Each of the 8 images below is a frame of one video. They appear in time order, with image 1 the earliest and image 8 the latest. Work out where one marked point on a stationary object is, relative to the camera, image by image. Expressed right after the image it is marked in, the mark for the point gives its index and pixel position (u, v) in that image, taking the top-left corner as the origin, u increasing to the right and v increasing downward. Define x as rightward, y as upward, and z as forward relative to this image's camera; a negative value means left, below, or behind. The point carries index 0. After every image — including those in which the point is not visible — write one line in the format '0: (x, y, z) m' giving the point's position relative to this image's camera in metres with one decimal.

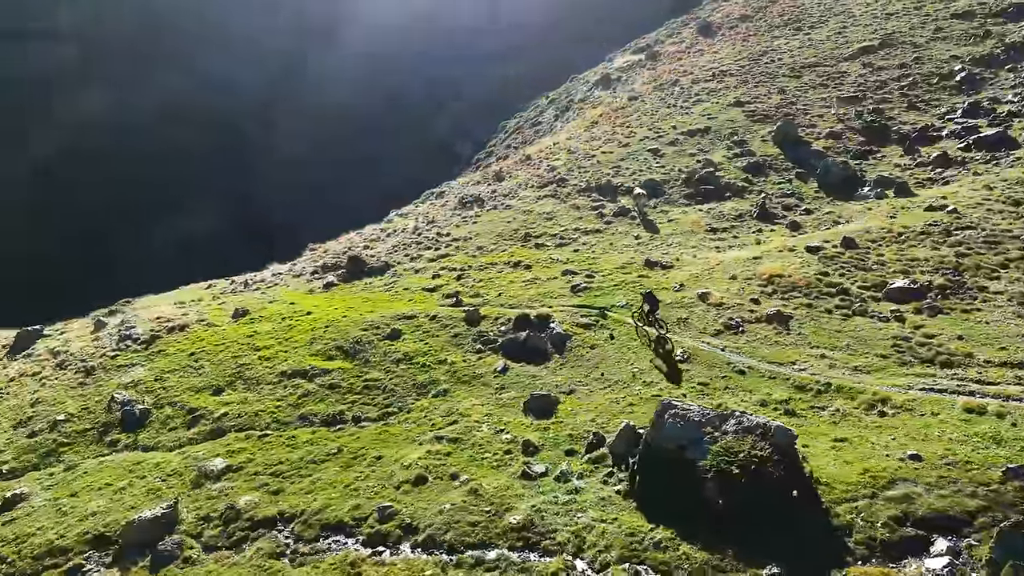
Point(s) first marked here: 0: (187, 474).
0: (-8.6, -4.9, +19.3) m
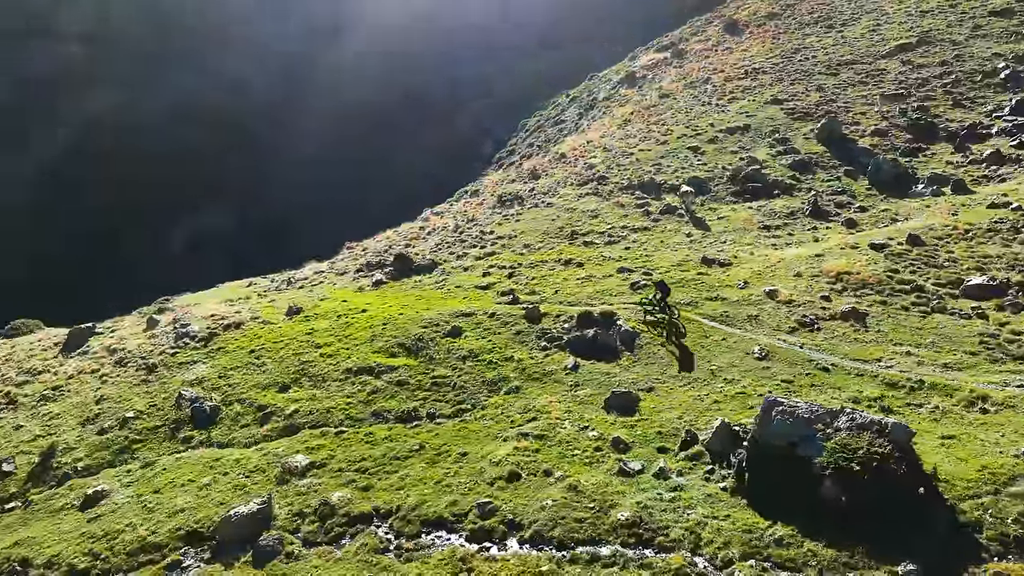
0: (-6.4, -4.9, +19.3) m
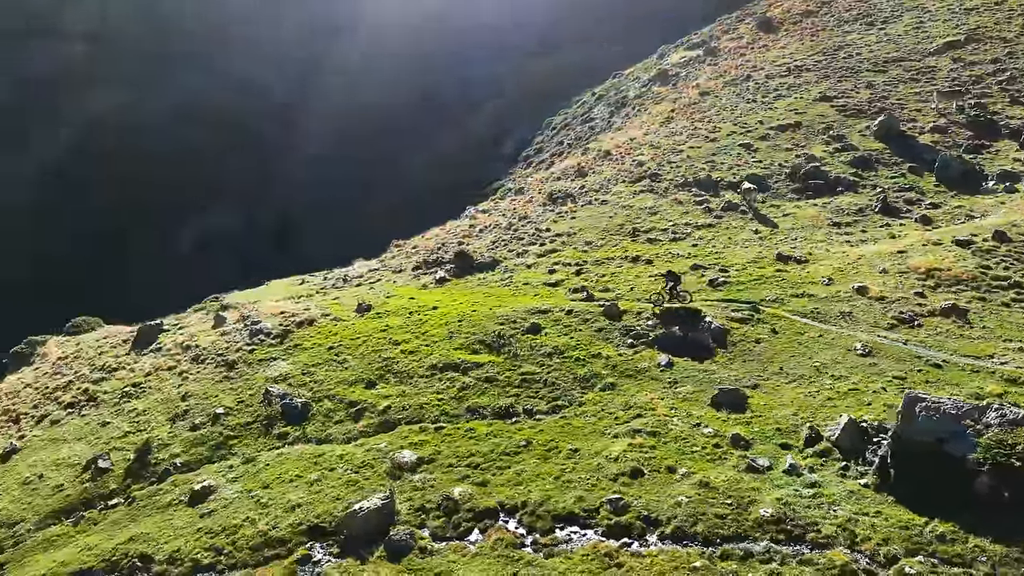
0: (-3.5, -4.7, +19.3) m
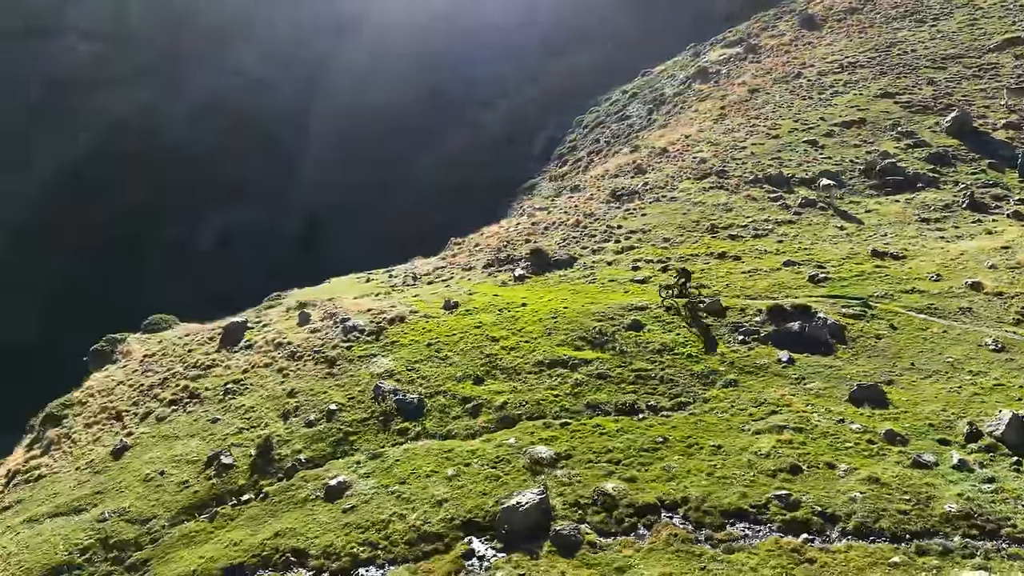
0: (+0.1, -4.6, +19.2) m
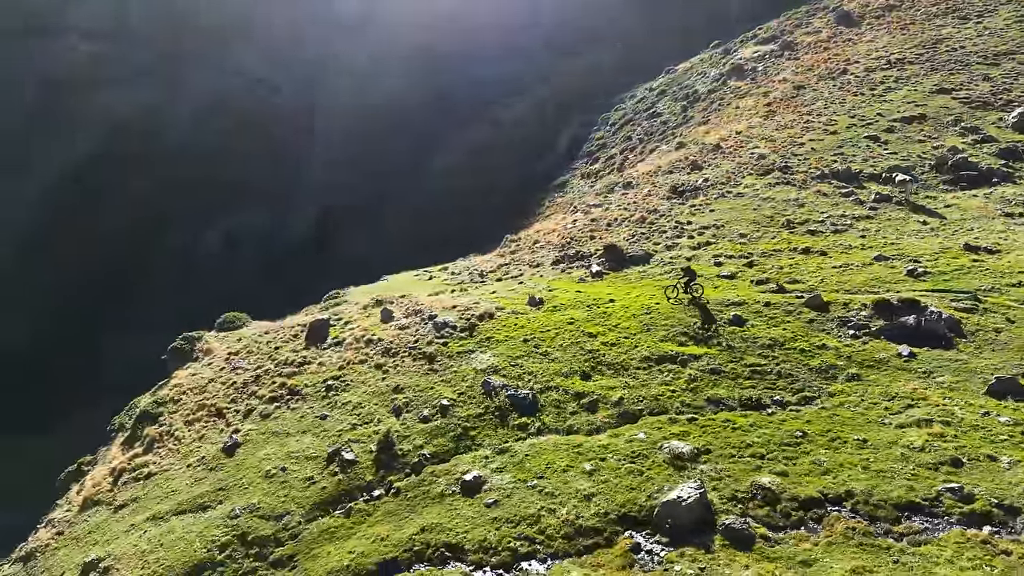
0: (+3.8, -4.5, +19.2) m
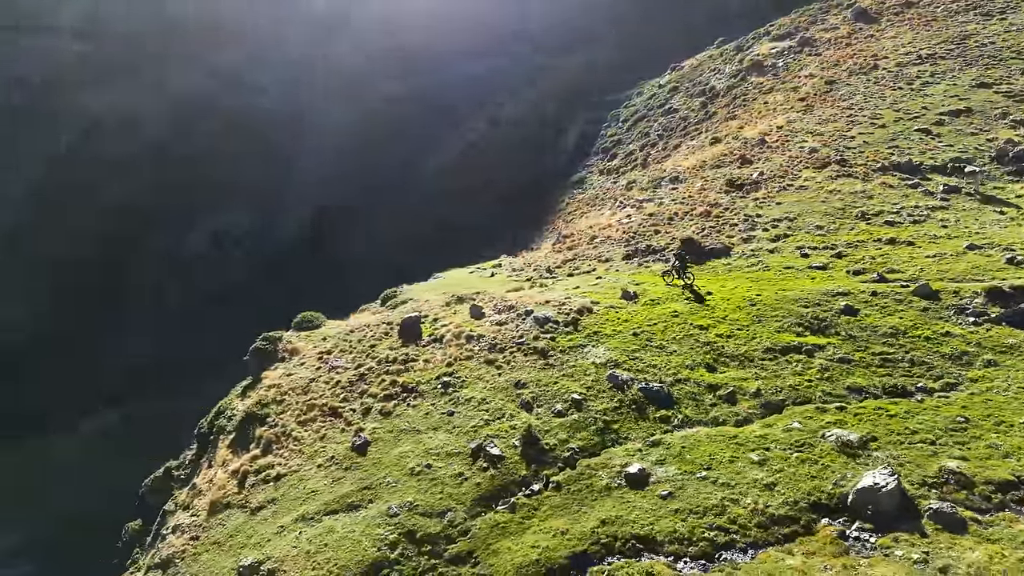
0: (+8.2, -4.2, +19.3) m
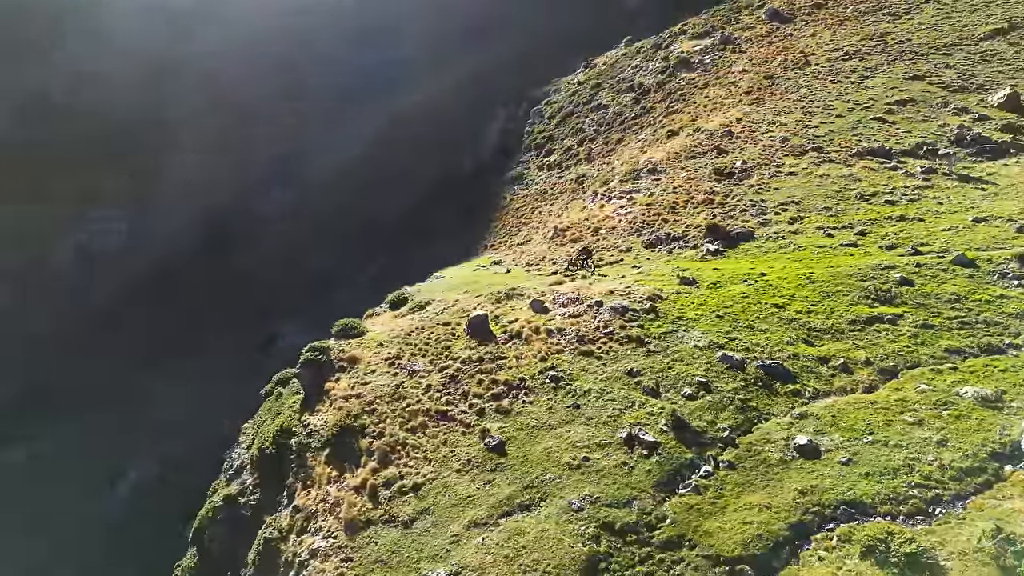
0: (+13.0, -3.3, +21.0) m
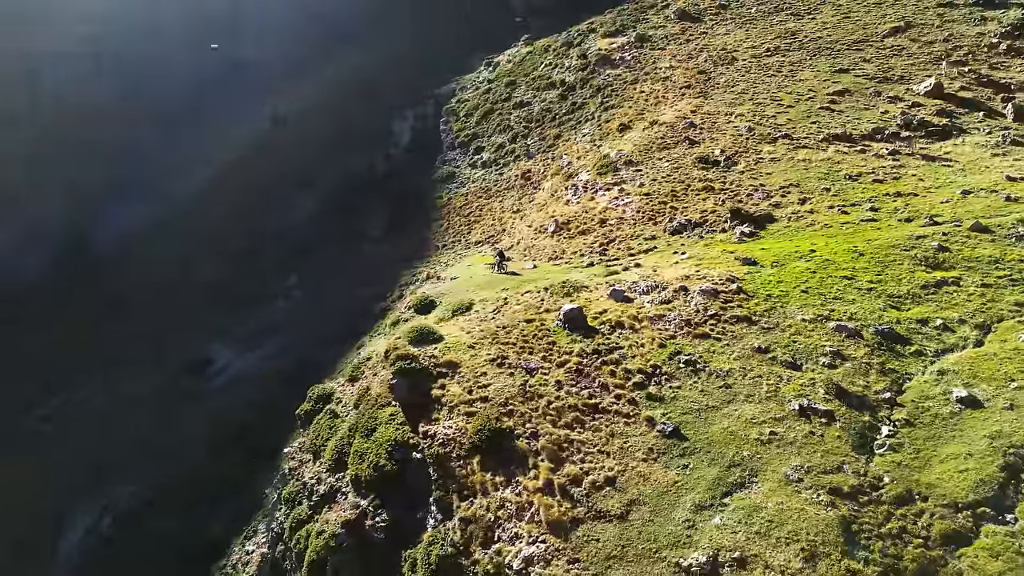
0: (+18.3, -1.9, +24.0) m
